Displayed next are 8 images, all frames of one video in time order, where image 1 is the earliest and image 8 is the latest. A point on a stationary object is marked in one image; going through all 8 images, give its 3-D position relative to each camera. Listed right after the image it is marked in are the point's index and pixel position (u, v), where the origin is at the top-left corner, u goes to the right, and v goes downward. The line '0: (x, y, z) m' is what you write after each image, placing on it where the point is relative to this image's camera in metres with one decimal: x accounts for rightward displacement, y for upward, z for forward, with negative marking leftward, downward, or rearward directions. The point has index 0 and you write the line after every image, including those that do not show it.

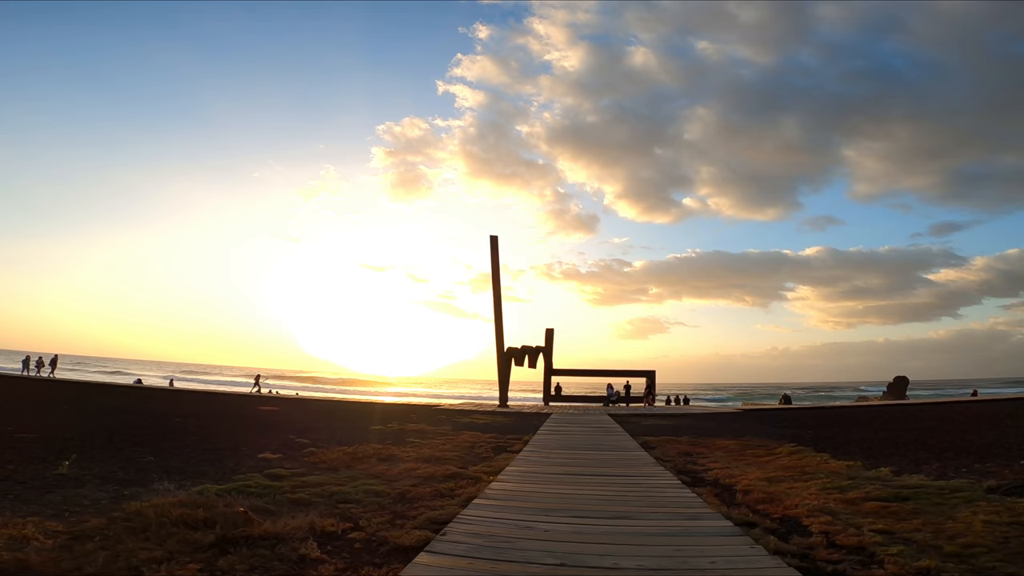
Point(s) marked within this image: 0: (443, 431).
0: (-2.1, -4.3, +17.6) m
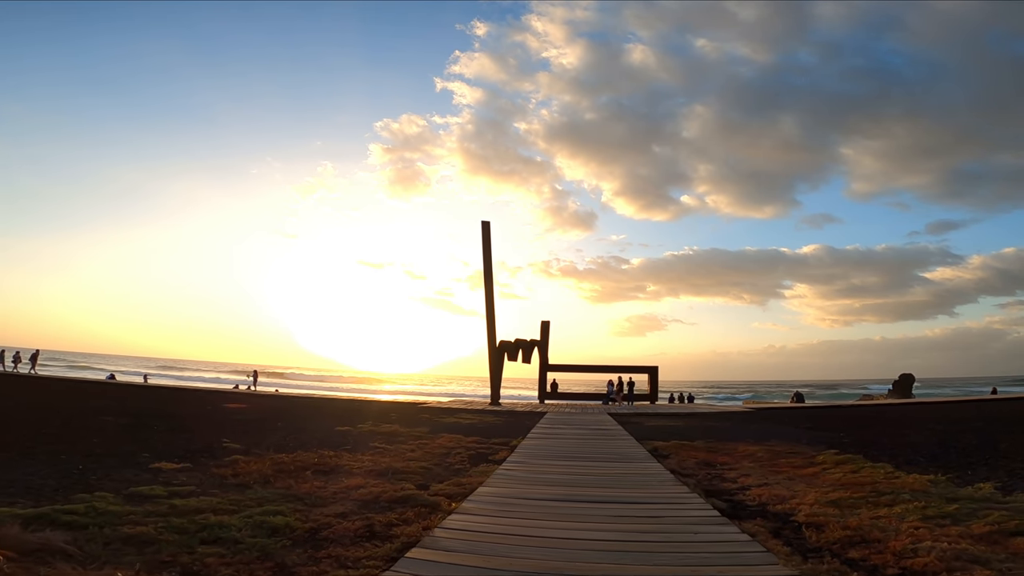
0: (-2.4, -3.7, +15.2) m
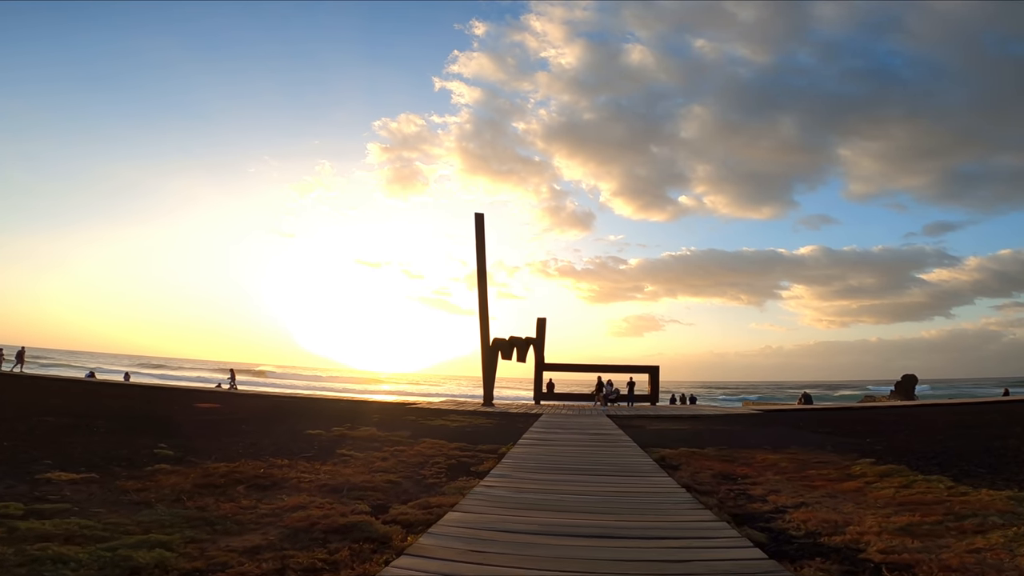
0: (-2.7, -3.5, +13.6) m
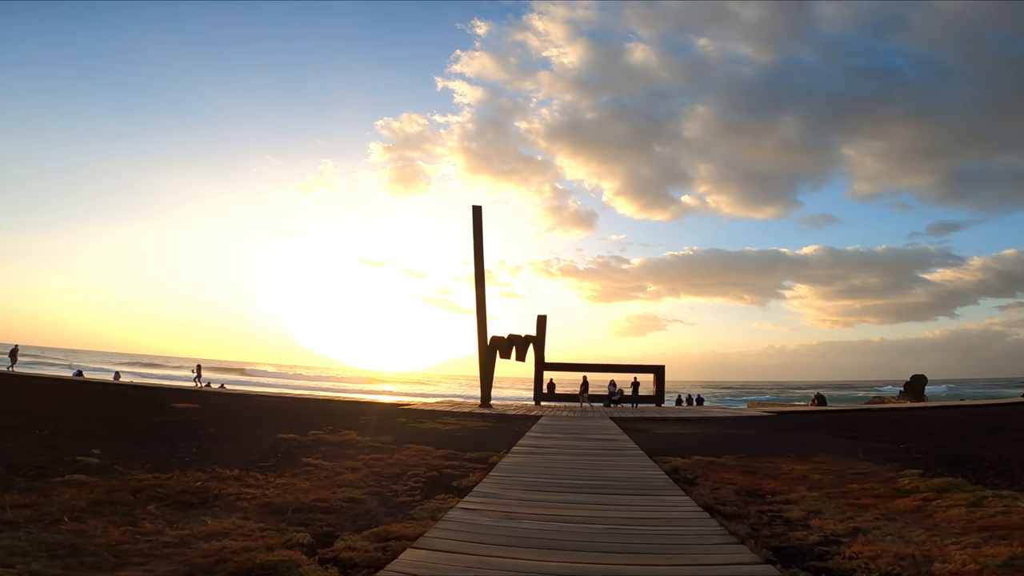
0: (-2.8, -3.3, +12.2) m
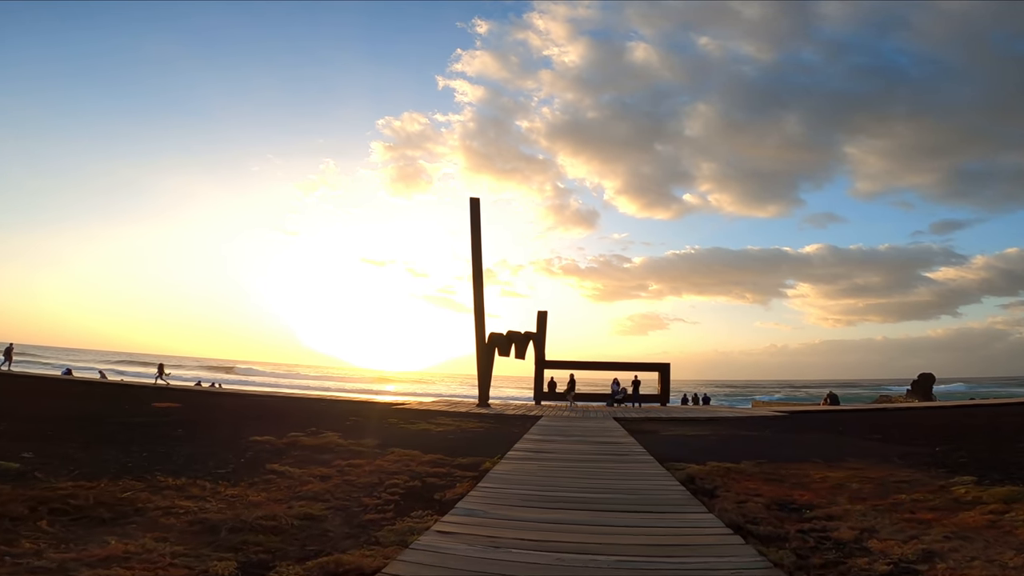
0: (-2.9, -3.0, +11.1) m
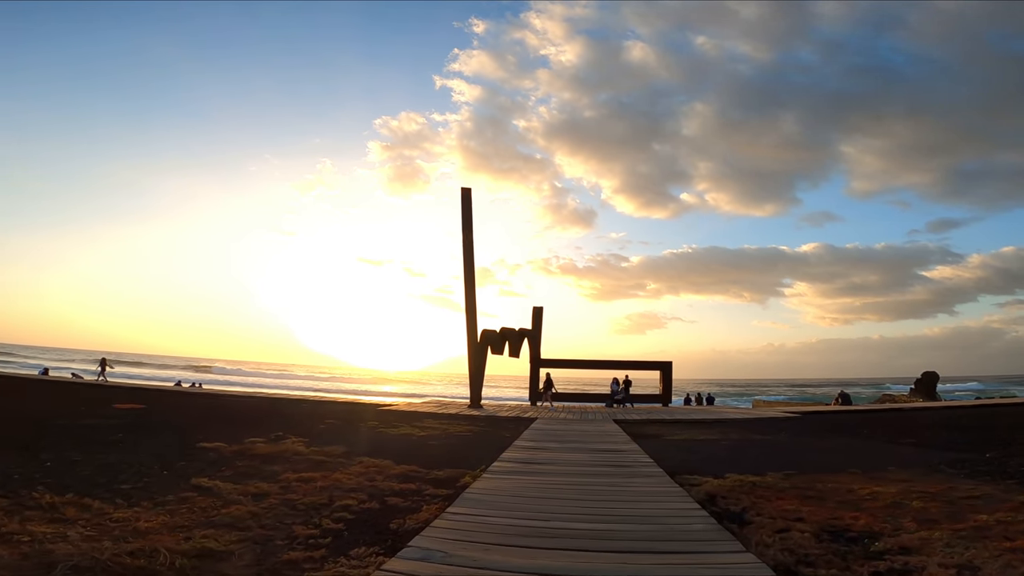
0: (-3.1, -2.8, +9.5) m
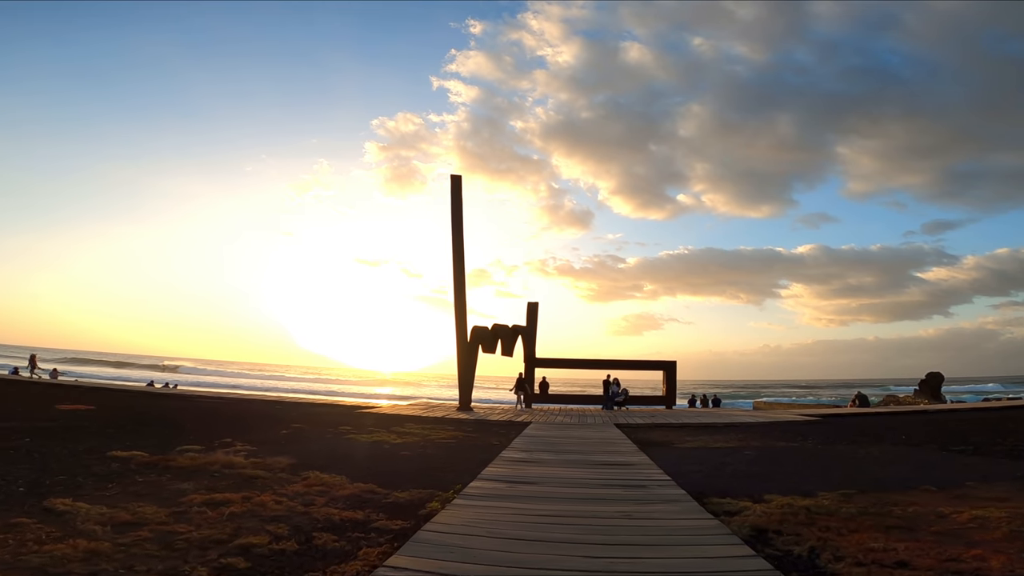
0: (-3.3, -2.5, +7.6) m
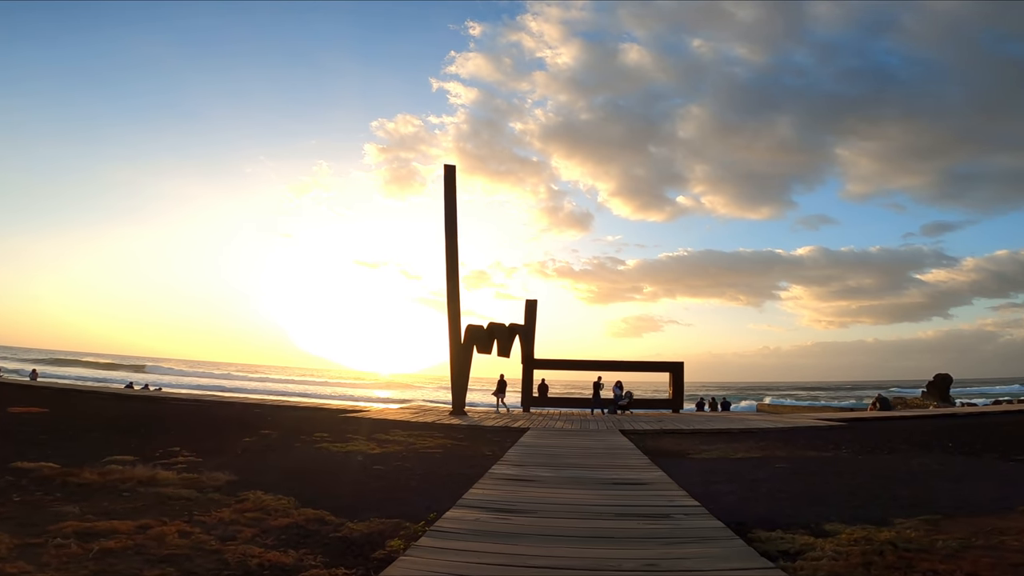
0: (-3.4, -2.2, +6.0) m
